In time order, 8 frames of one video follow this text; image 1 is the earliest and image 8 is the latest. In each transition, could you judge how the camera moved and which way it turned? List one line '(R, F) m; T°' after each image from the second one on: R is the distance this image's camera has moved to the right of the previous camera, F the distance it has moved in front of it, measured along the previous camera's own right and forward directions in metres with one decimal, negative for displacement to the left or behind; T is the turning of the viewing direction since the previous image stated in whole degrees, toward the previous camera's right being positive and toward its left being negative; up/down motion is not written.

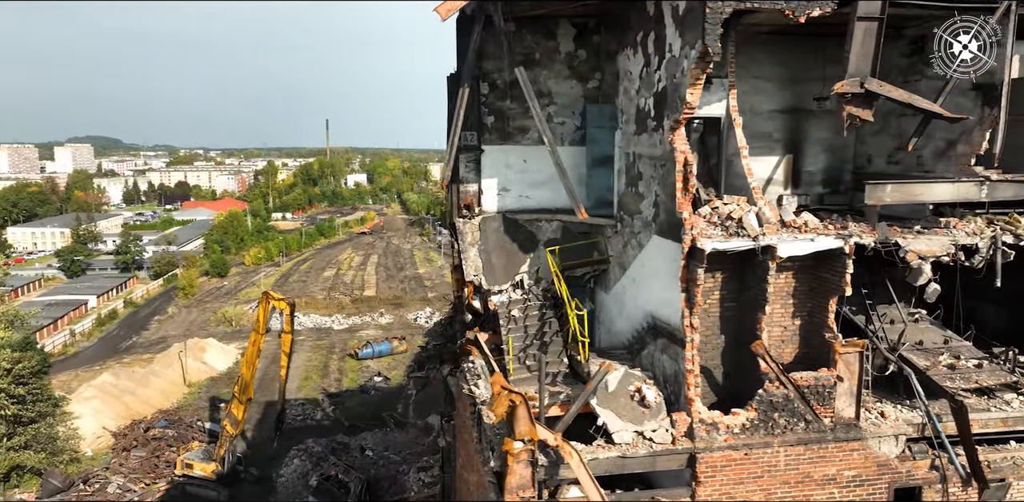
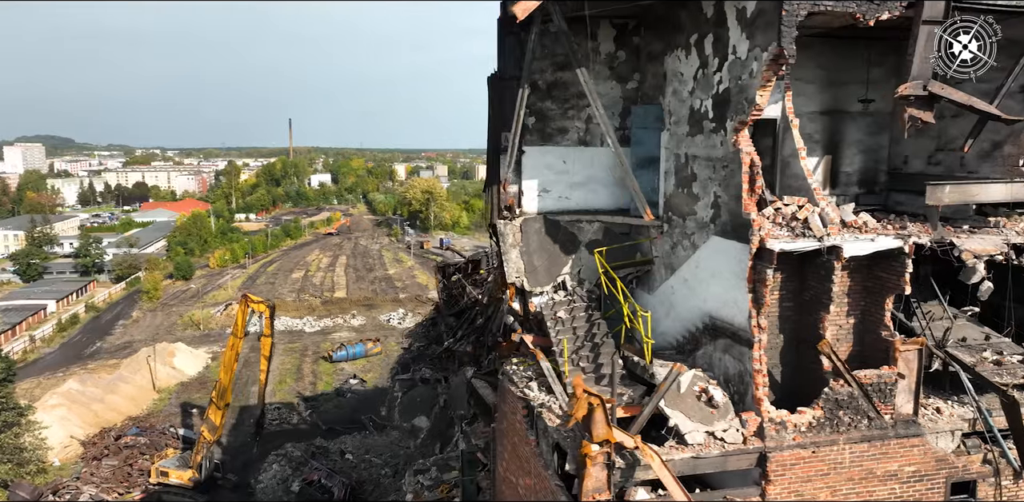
(-1.0, +0.1) m; +2°
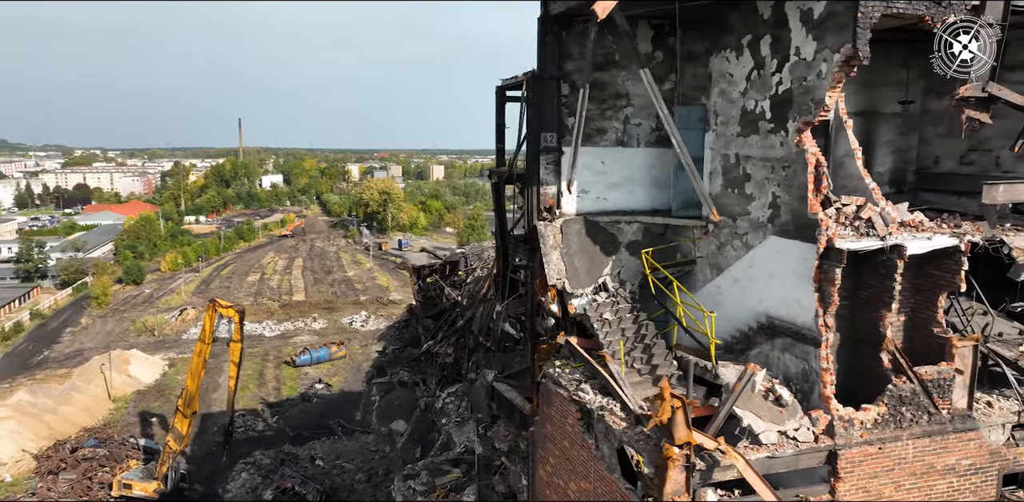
(-1.1, +0.1) m; +3°
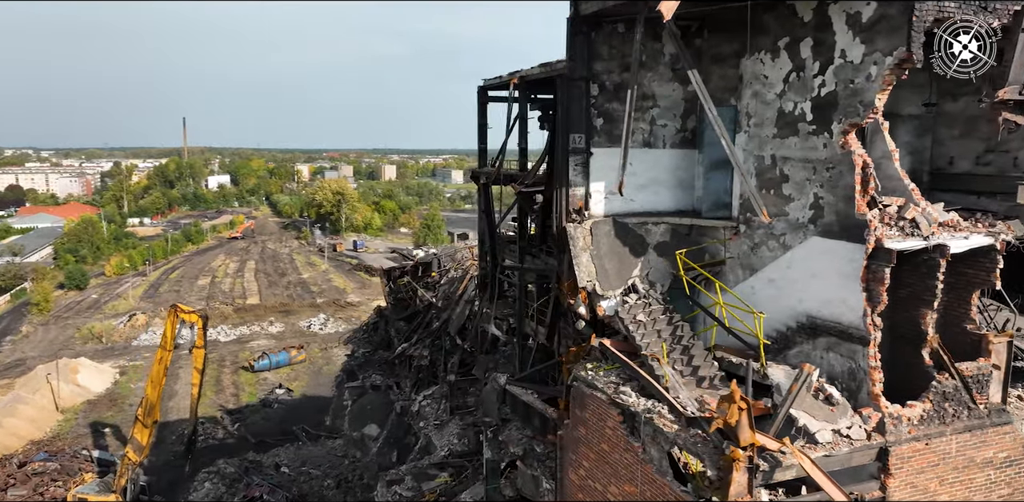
(-1.0, +0.2) m; +3°
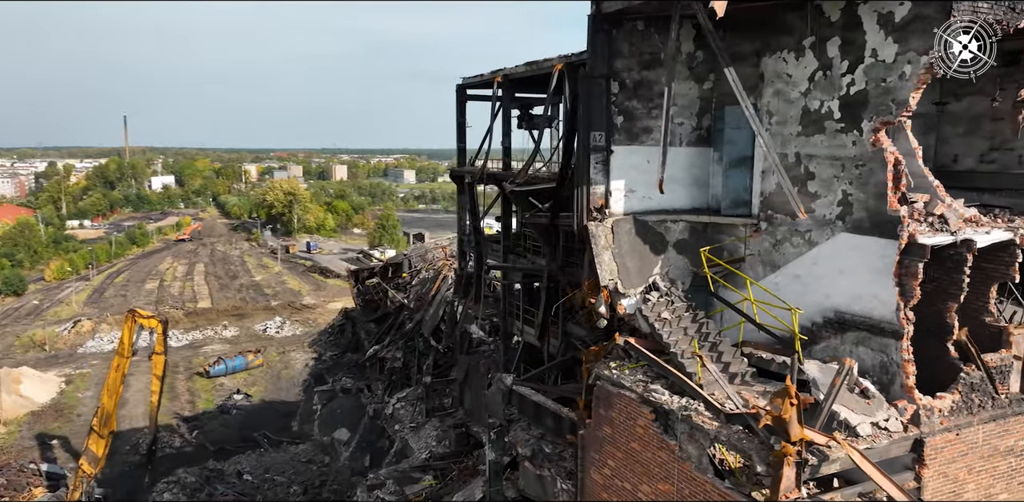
(-0.9, +0.1) m; +3°
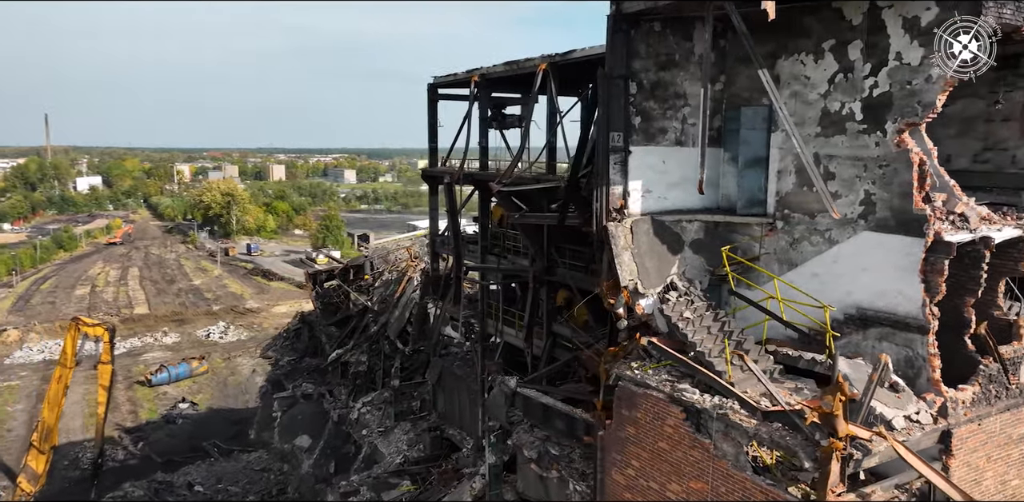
(-1.0, +0.2) m; +4°
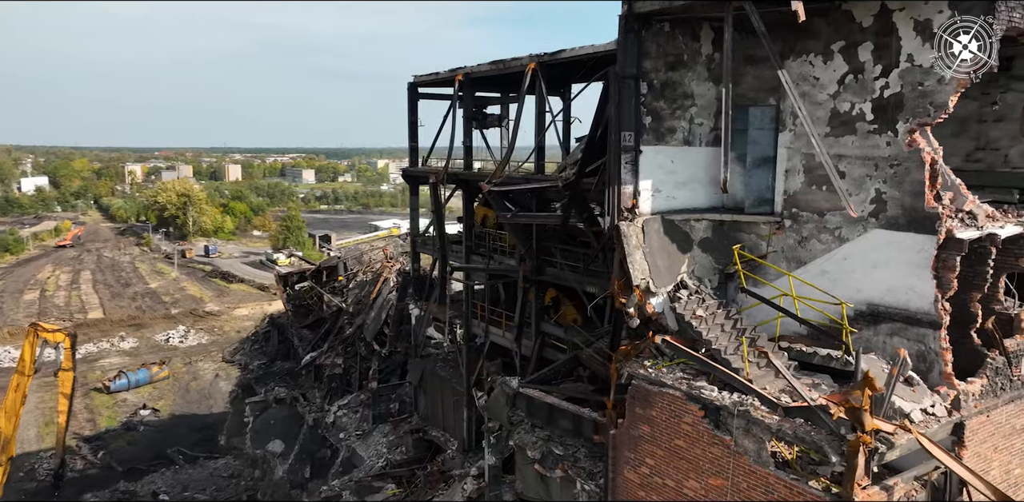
(-0.6, +0.1) m; +3°
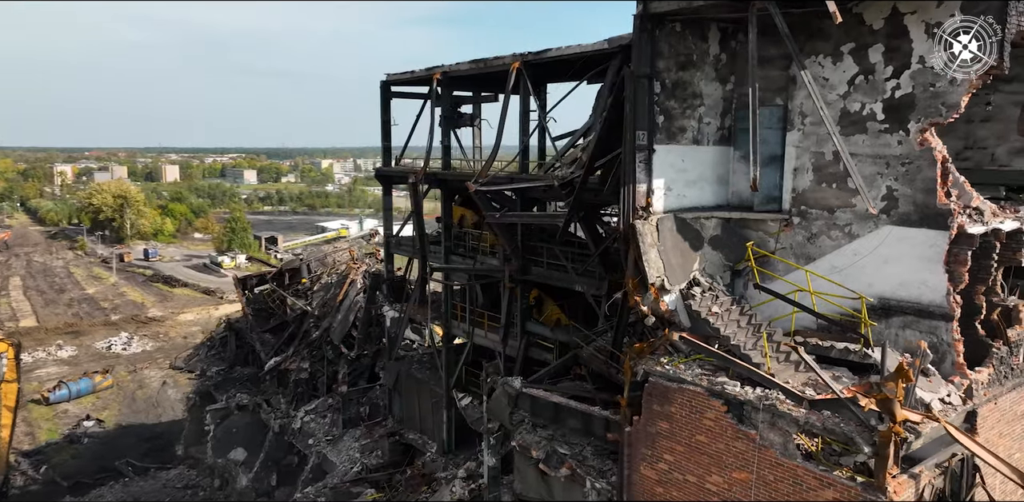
(-0.9, +0.1) m; +4°
